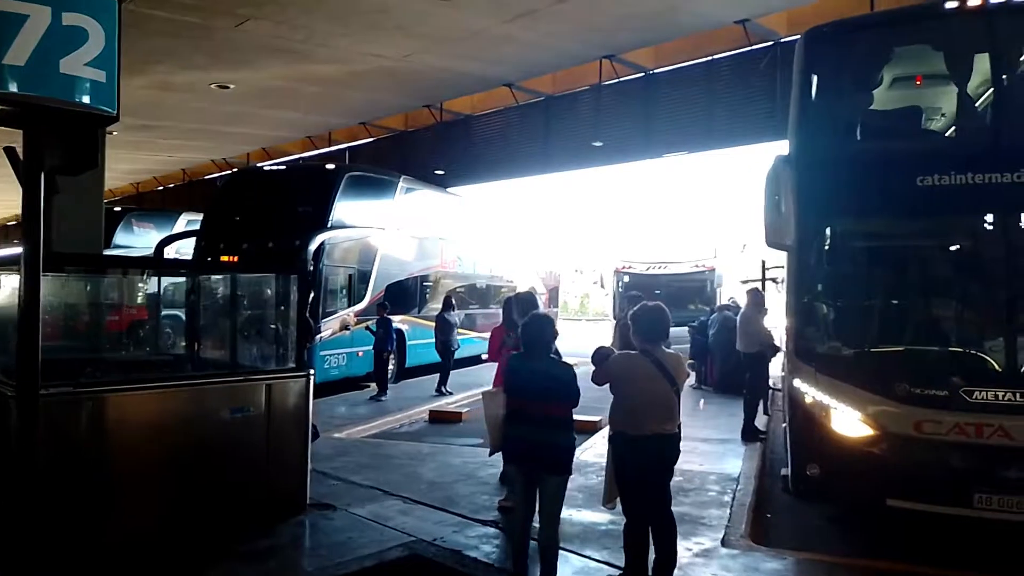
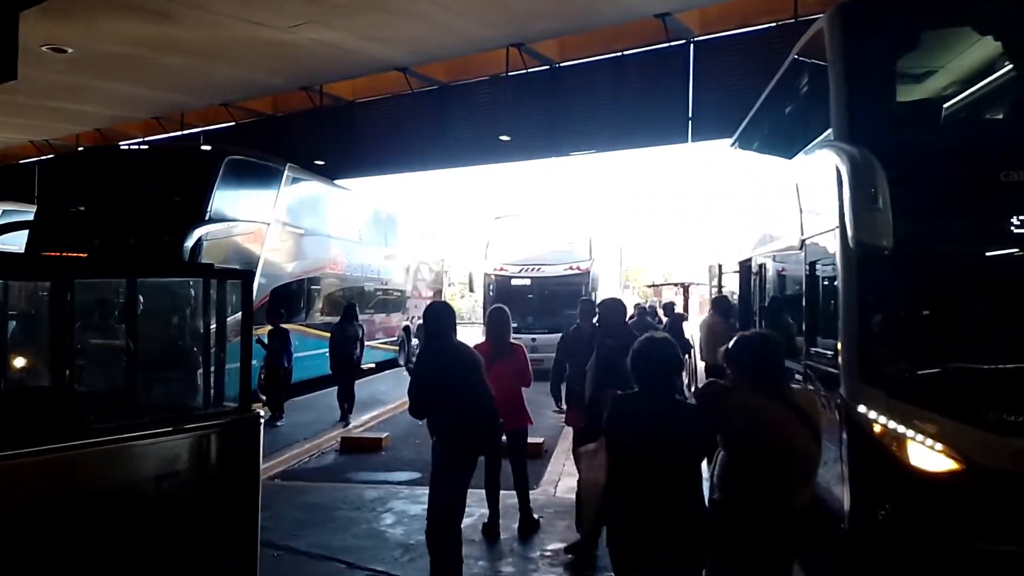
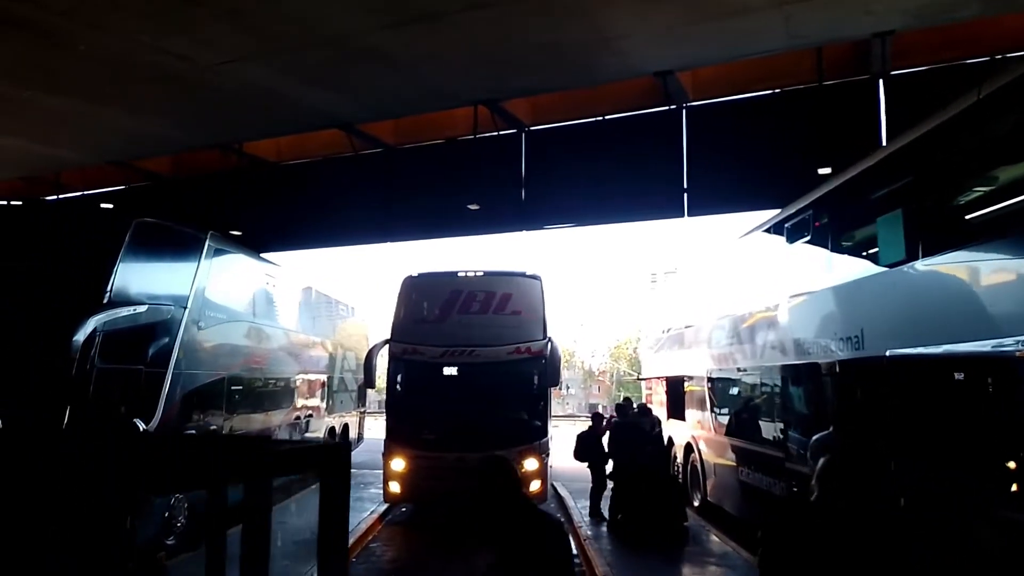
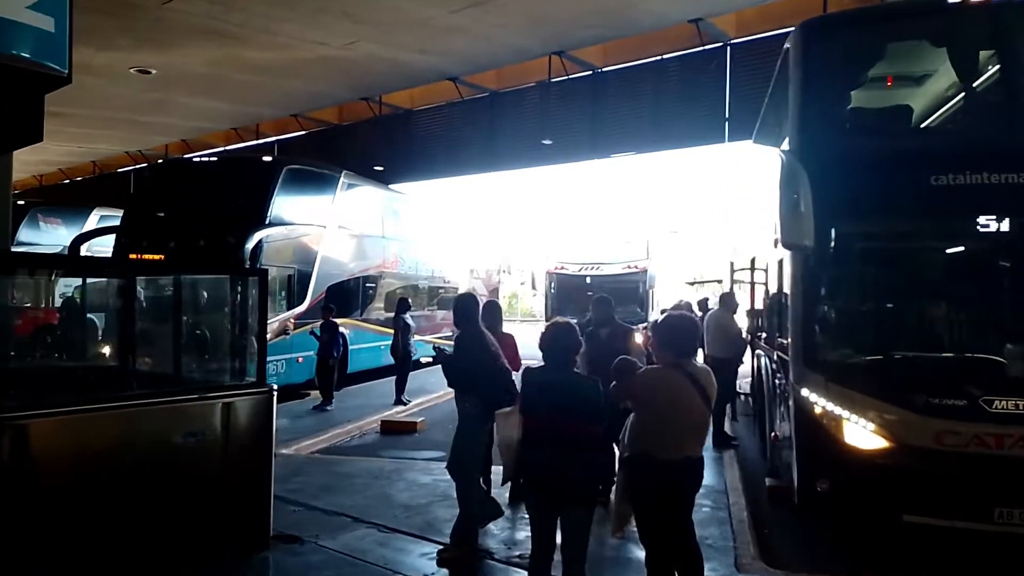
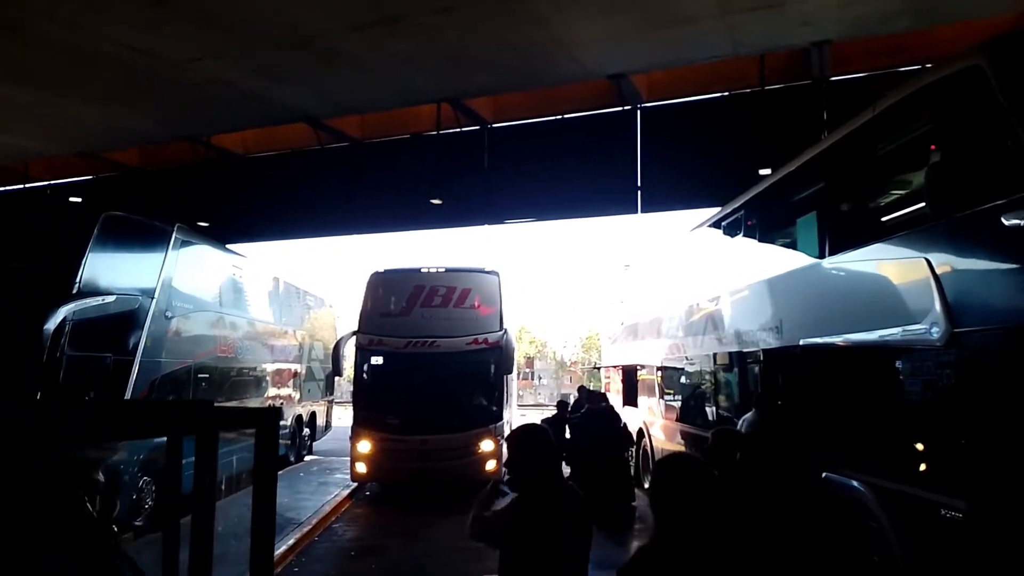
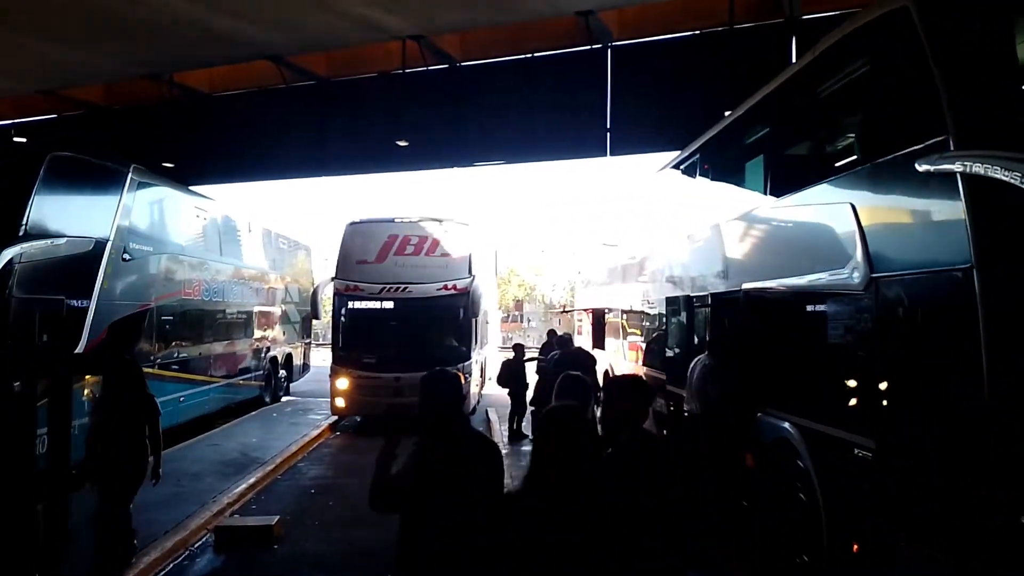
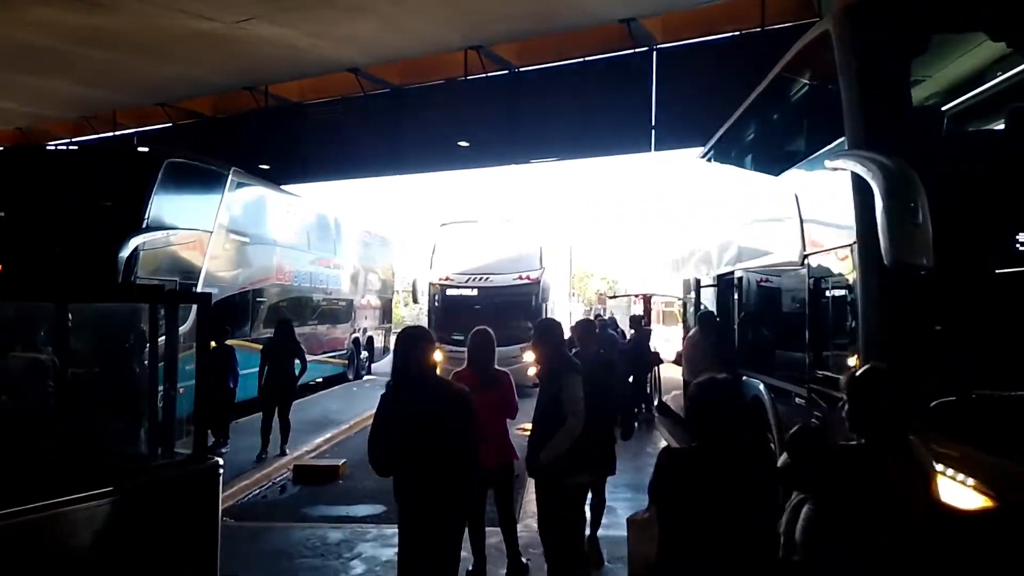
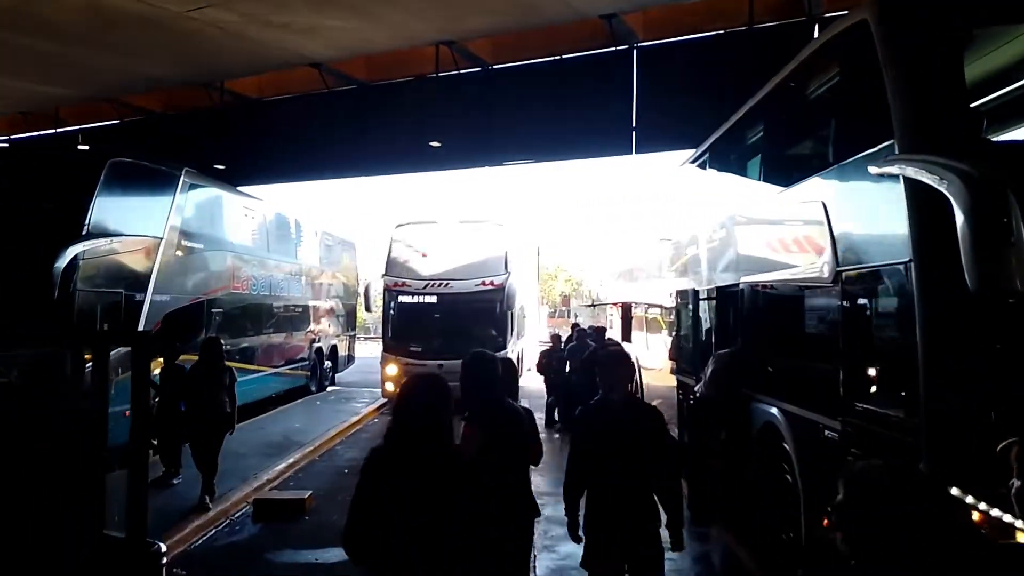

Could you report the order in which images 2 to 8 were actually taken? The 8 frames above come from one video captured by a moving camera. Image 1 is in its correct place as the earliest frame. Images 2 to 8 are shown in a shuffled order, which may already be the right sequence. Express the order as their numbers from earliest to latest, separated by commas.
4, 2, 7, 8, 6, 5, 3
